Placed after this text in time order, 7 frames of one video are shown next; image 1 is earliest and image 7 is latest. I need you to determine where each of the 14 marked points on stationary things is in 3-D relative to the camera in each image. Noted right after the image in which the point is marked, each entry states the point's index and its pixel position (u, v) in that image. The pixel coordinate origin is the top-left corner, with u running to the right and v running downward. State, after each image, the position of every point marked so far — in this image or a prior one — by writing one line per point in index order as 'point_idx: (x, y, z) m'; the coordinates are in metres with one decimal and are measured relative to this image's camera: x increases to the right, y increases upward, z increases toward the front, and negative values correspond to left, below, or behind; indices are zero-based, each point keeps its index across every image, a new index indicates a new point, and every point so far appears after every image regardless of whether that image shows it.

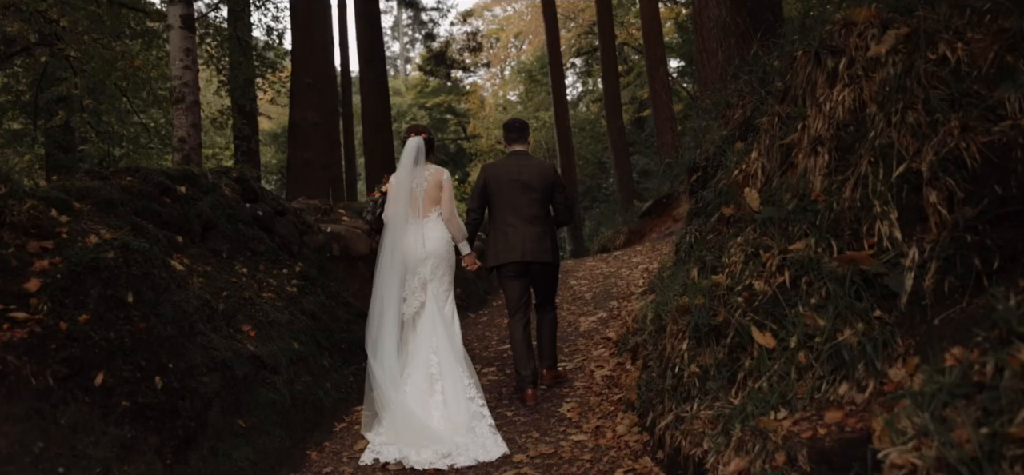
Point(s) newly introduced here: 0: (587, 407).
0: (+0.5, -1.2, +5.3) m
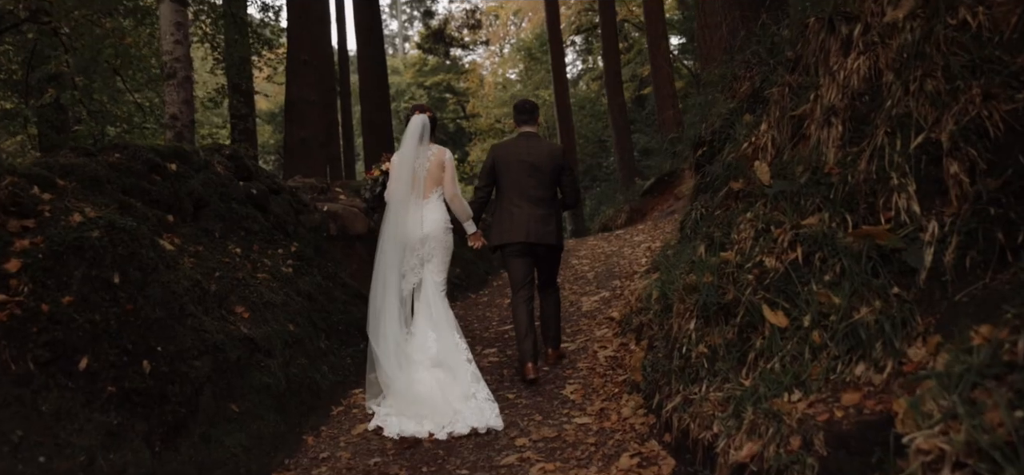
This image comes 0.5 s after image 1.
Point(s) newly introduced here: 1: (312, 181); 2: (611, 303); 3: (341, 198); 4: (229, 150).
0: (+0.6, -1.1, +5.1) m
1: (-2.3, +0.7, +8.3) m
2: (+1.1, -0.7, +7.9) m
3: (-2.0, +0.5, +8.3) m
4: (-2.5, +0.8, +6.4) m
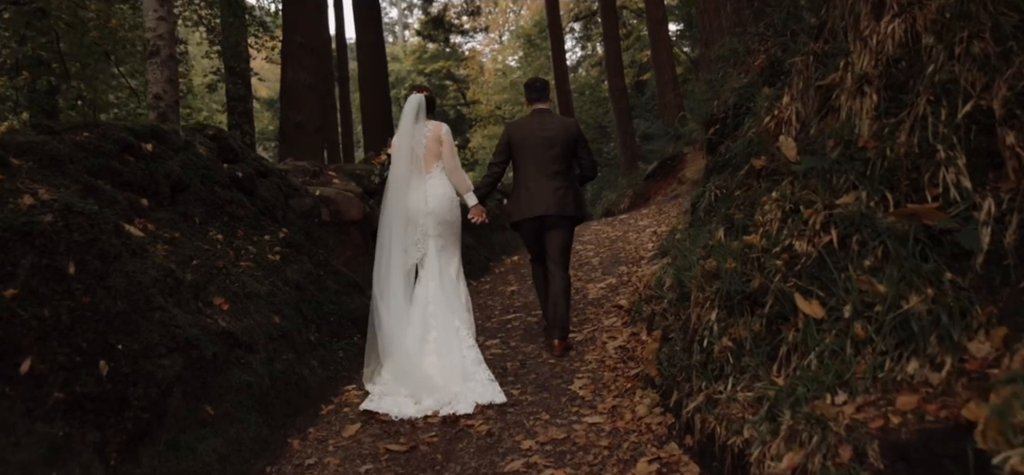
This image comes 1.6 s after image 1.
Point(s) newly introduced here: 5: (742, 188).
0: (+0.6, -1.0, +4.8) m
1: (-2.3, +0.8, +7.9) m
2: (+1.1, -0.6, +7.6) m
3: (-1.9, +0.6, +8.0) m
4: (-2.5, +0.9, +6.0) m
5: (+1.3, +0.3, +4.0) m
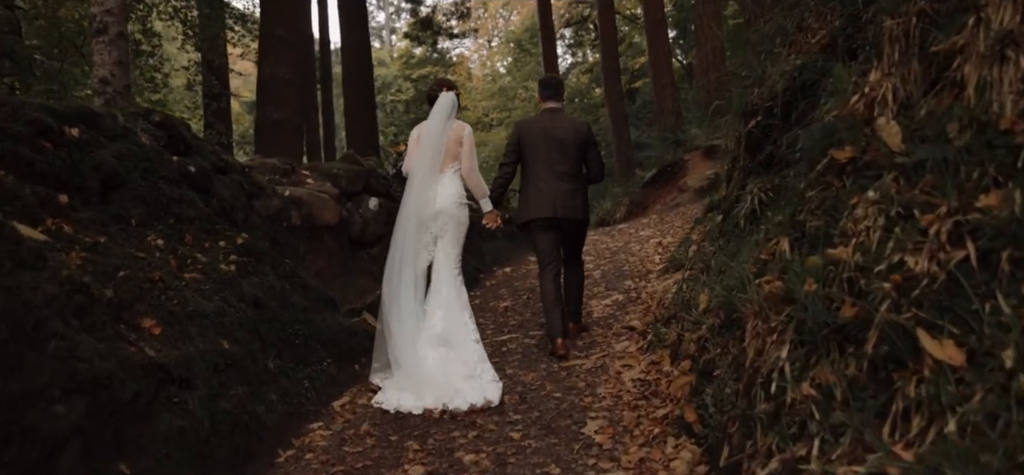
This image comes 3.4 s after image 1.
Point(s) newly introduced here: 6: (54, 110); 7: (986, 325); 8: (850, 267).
0: (+0.6, -1.0, +3.9) m
1: (-2.3, +0.7, +7.0) m
2: (+1.1, -0.7, +6.7) m
3: (-2.0, +0.5, +7.1) m
4: (-2.5, +0.9, +5.1) m
5: (+1.3, +0.2, +3.1) m
6: (-2.6, +0.7, +4.1) m
7: (+1.4, -0.3, +2.2) m
8: (+1.2, -0.1, +2.6) m
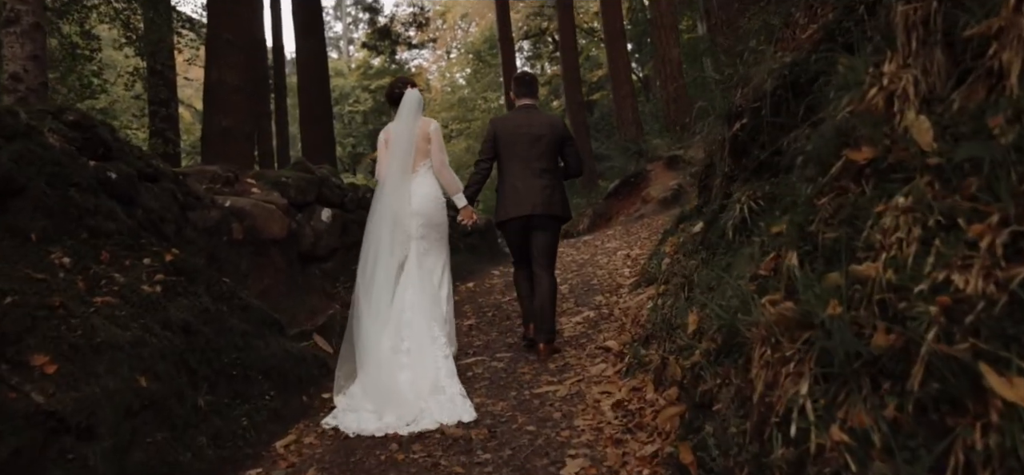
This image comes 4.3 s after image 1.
0: (+0.4, -1.1, +3.5) m
1: (-2.6, +0.6, +6.4) m
2: (+0.8, -0.8, +6.3) m
3: (-2.3, +0.4, +6.5) m
4: (-2.7, +0.8, +4.5) m
5: (+1.2, +0.2, +2.7) m
6: (-2.7, +0.6, +3.5) m
7: (+1.3, -0.3, +1.8) m
8: (+1.1, -0.2, +2.2) m
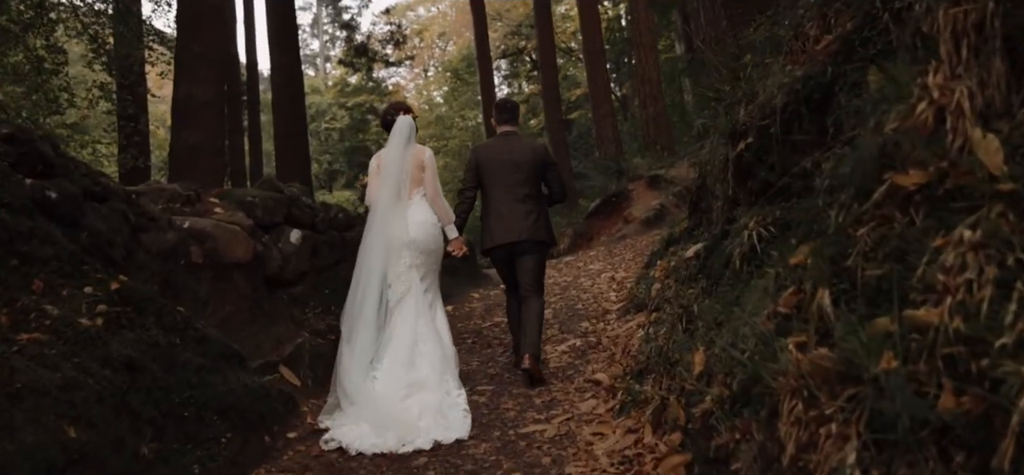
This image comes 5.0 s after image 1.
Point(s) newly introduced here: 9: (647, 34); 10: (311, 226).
0: (+0.4, -1.2, +3.1) m
1: (-2.8, +0.4, +6.0) m
2: (+0.6, -1.0, +5.9) m
3: (-2.5, +0.2, +6.0) m
4: (-2.8, +0.6, +4.0) m
5: (+1.1, 0.0, +2.4) m
6: (-2.8, +0.5, +3.0) m
7: (+1.3, -0.4, +1.4) m
8: (+1.1, -0.3, +1.9) m
9: (+2.9, +4.3, +15.4) m
10: (-1.9, +0.1, +7.0) m
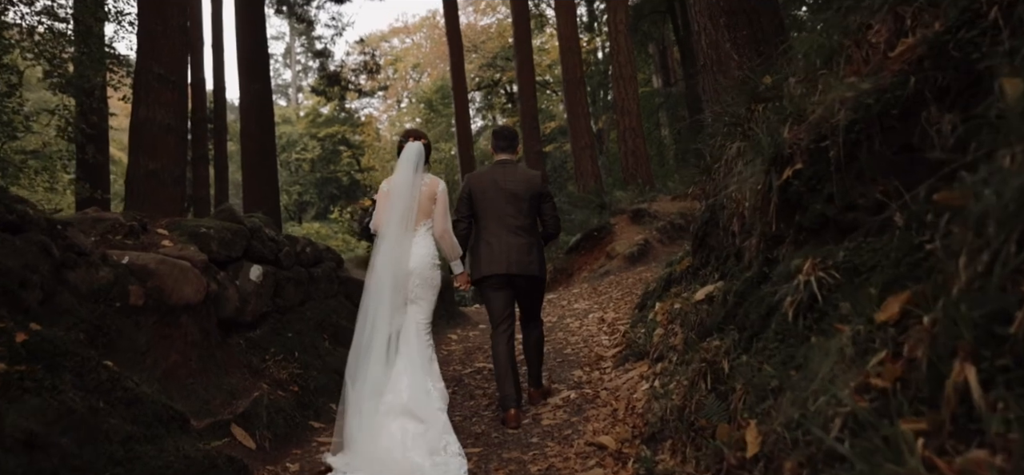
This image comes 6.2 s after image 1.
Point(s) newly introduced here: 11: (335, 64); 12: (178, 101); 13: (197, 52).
0: (+0.4, -1.4, +2.3) m
1: (-2.9, +0.1, +5.2) m
2: (+0.5, -1.3, +5.2) m
3: (-2.5, -0.1, +5.3) m
4: (-2.8, +0.4, +3.3) m
5: (+1.2, -0.1, +1.8) m
6: (-2.7, +0.4, +2.2) m
7: (+1.4, -0.5, +0.8) m
8: (+1.2, -0.4, +1.2) m
9: (+2.4, +3.6, +15.0) m
10: (-2.0, -0.2, +6.2) m
11: (-3.8, +3.9, +15.7) m
12: (-3.2, +1.4, +6.8) m
13: (-6.4, +3.8, +14.9) m
